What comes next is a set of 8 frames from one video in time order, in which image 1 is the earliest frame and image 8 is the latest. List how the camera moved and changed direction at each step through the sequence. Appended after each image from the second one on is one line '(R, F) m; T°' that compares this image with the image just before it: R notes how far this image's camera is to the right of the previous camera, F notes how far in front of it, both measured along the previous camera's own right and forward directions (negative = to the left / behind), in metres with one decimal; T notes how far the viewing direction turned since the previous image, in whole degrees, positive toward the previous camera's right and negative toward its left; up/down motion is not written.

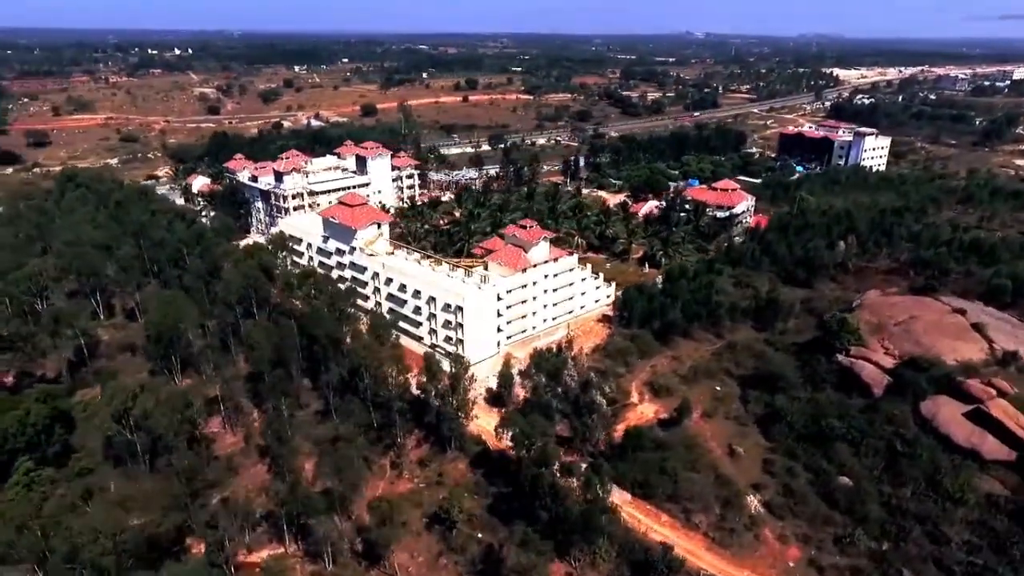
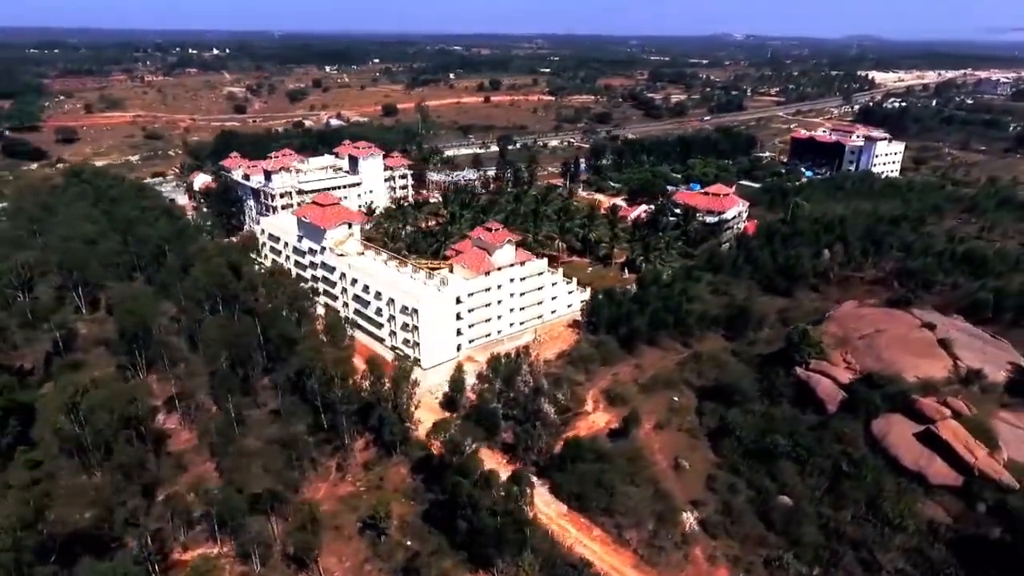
(+6.2, +1.0) m; -3°
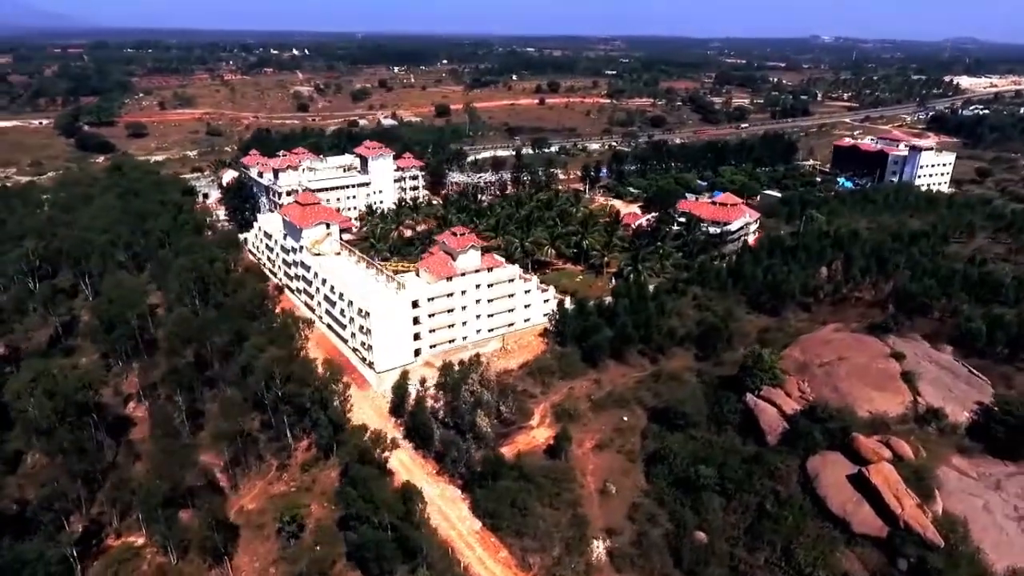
(+9.3, +1.8) m; -6°
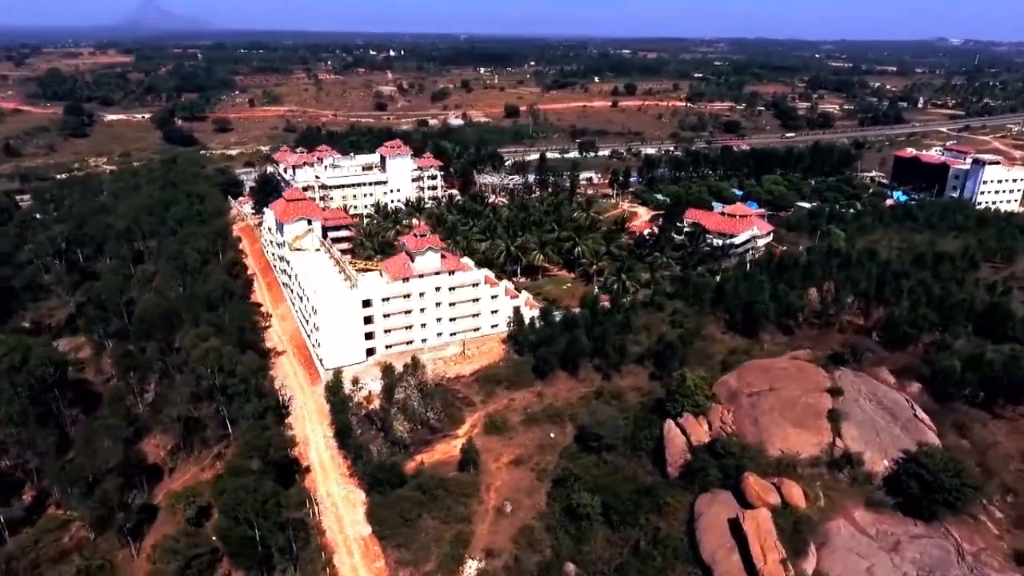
(+11.5, +2.2) m; -8°
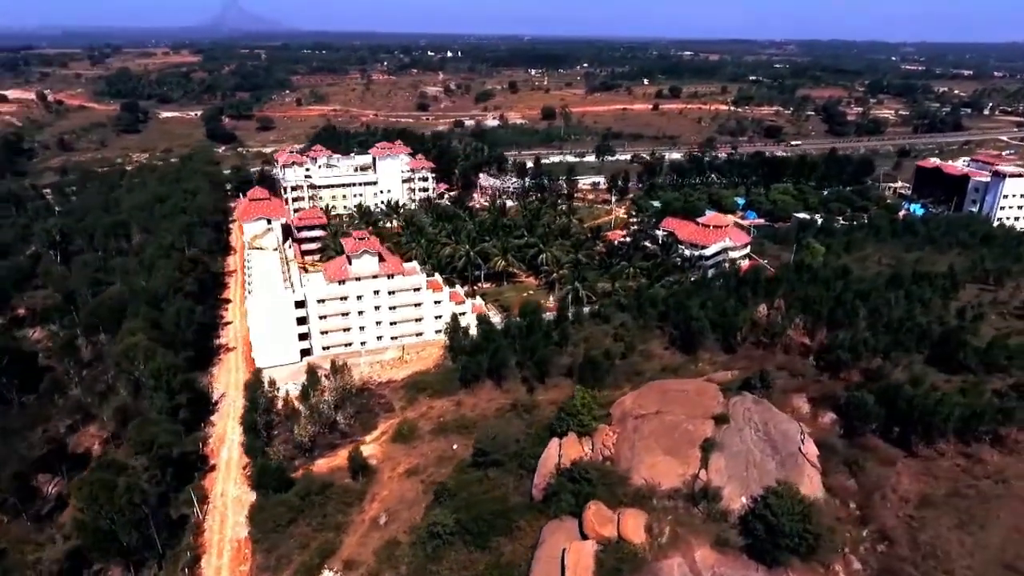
(+10.6, +1.6) m; -5°
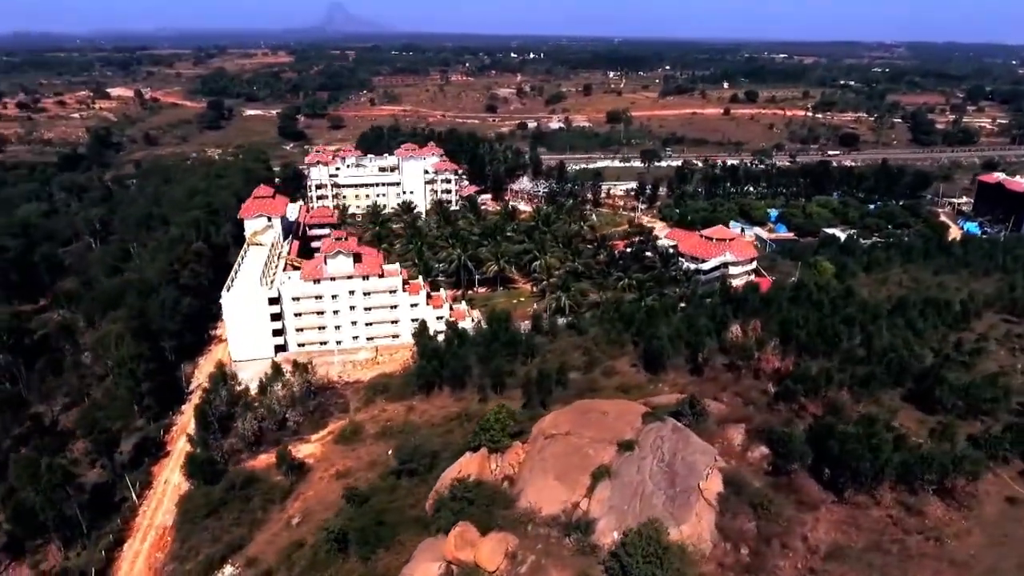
(+9.5, +1.5) m; -7°
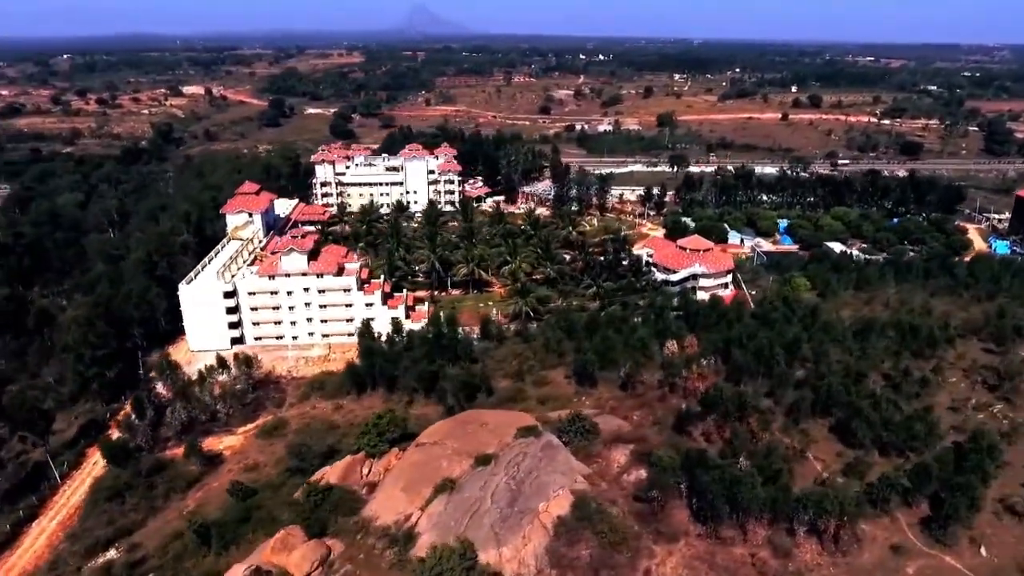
(+10.6, +1.4) m; -6°
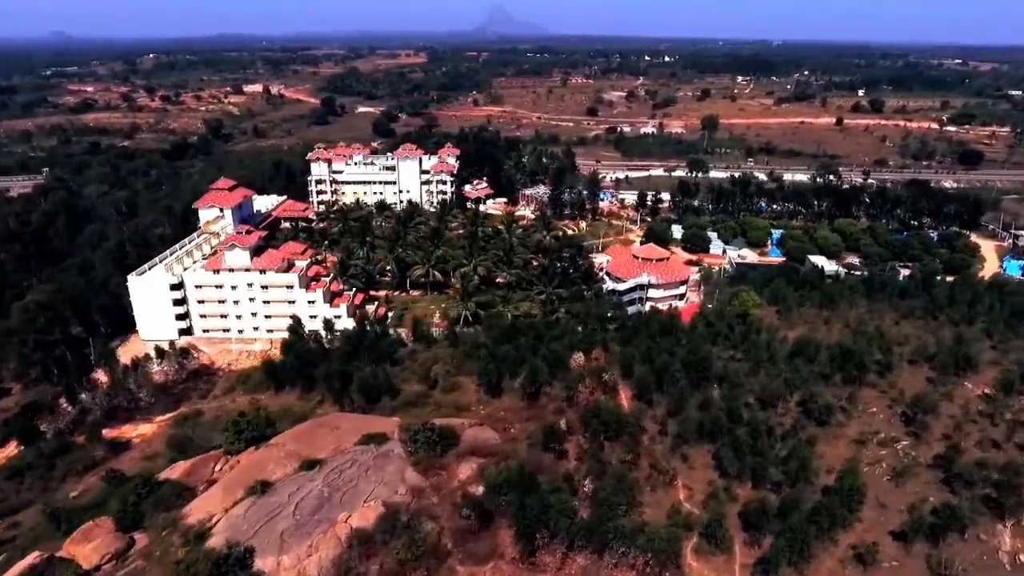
(+11.6, +1.6) m; -6°
